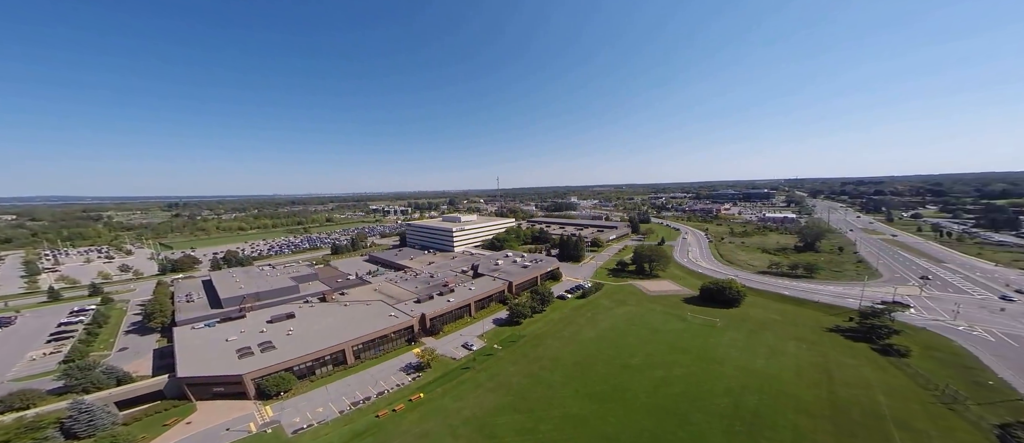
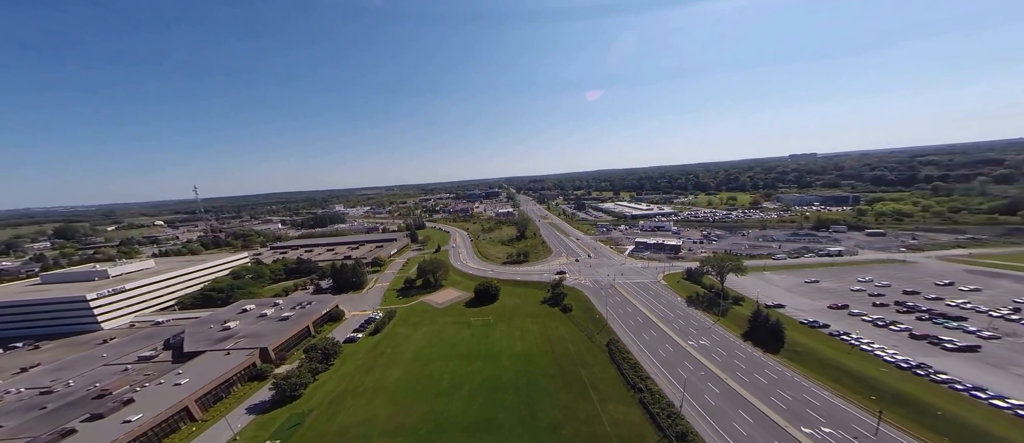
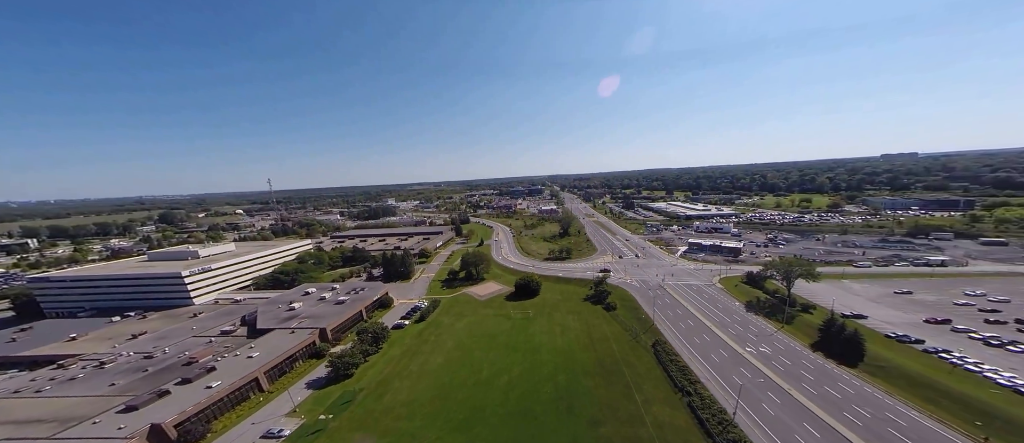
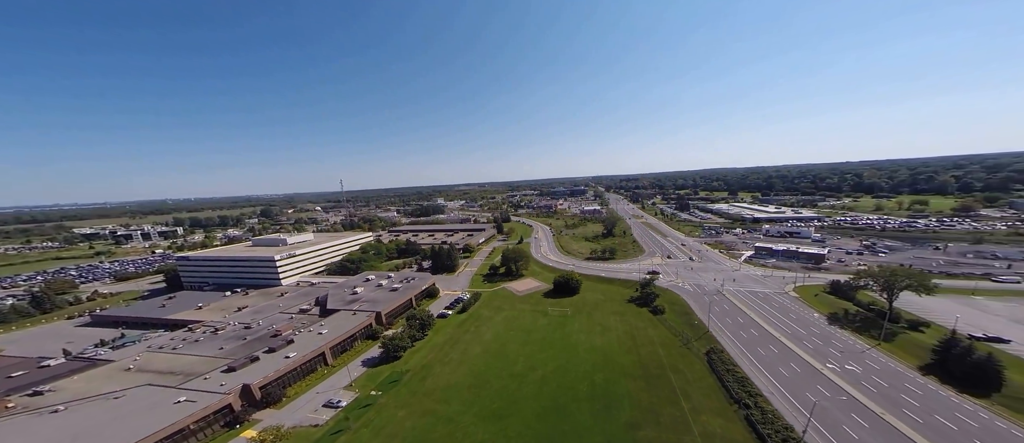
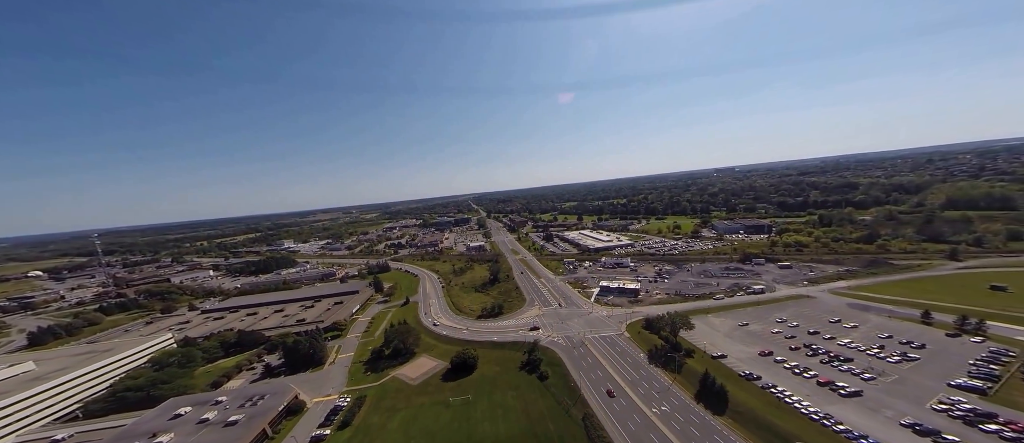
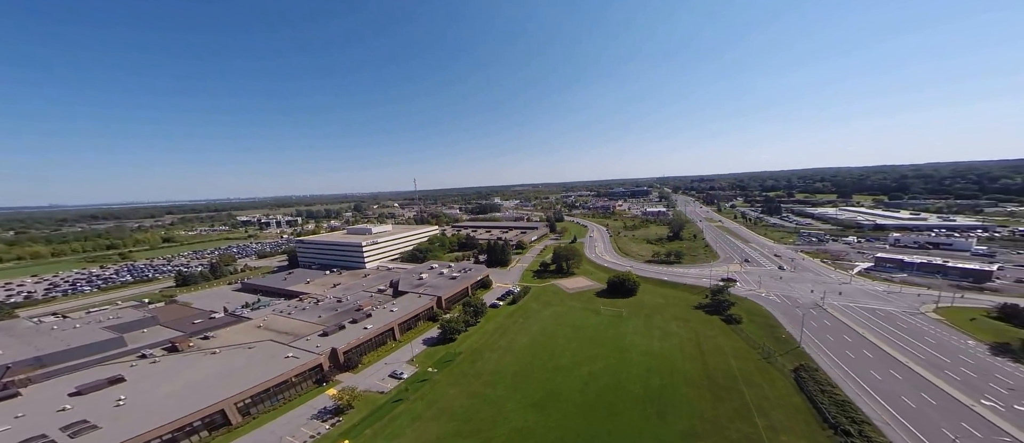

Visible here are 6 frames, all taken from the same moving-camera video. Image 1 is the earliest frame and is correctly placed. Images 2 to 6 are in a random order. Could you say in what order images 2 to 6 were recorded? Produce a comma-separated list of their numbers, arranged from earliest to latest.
6, 4, 3, 2, 5
